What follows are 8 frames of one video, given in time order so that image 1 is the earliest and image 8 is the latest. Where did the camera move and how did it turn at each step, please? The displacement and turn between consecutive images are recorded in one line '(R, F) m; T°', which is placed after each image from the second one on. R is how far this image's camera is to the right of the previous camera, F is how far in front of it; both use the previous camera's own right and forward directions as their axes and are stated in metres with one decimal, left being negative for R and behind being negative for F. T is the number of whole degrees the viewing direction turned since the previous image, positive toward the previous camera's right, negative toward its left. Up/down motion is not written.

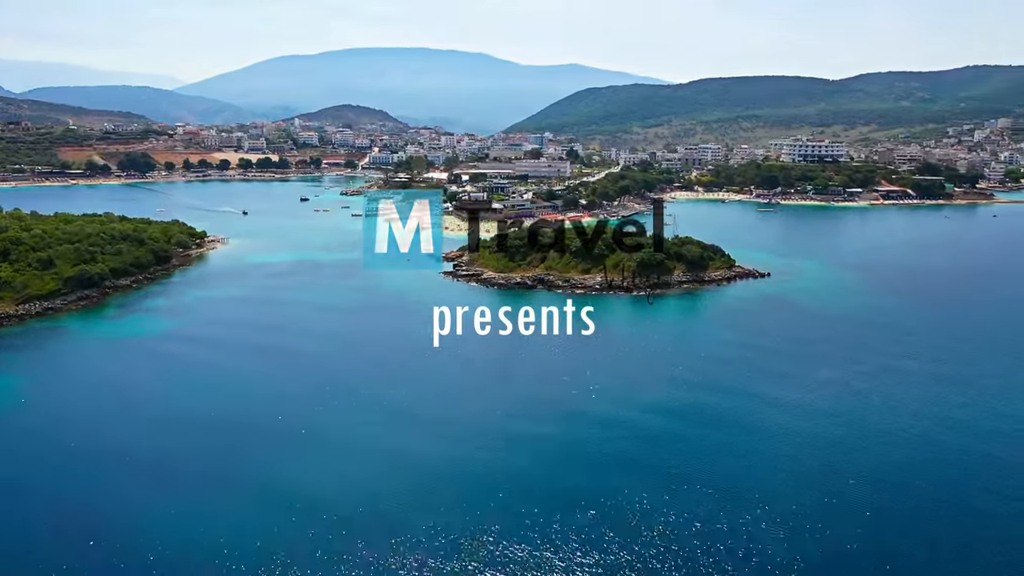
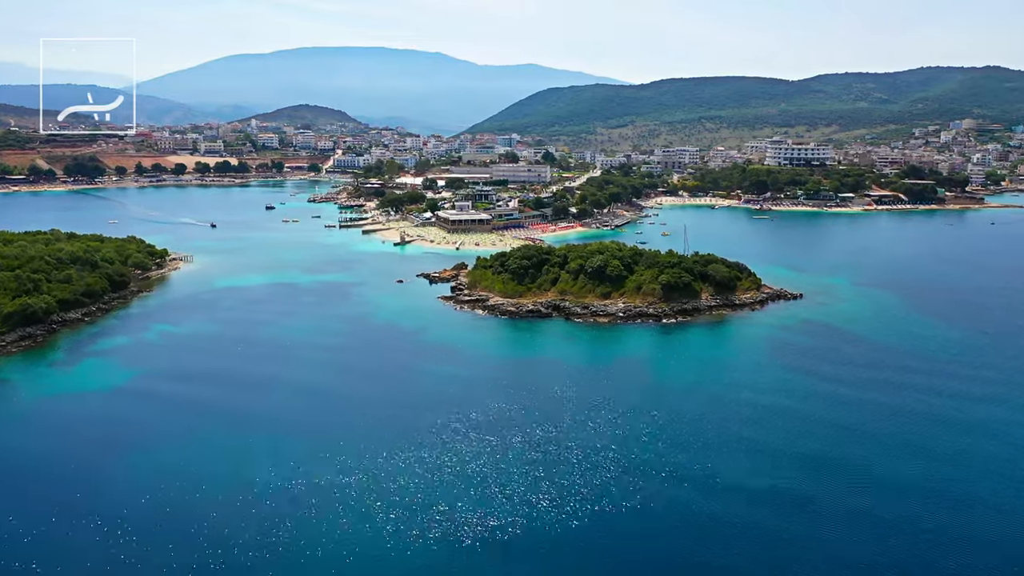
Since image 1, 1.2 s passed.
(-1.6, +3.2) m; +3°
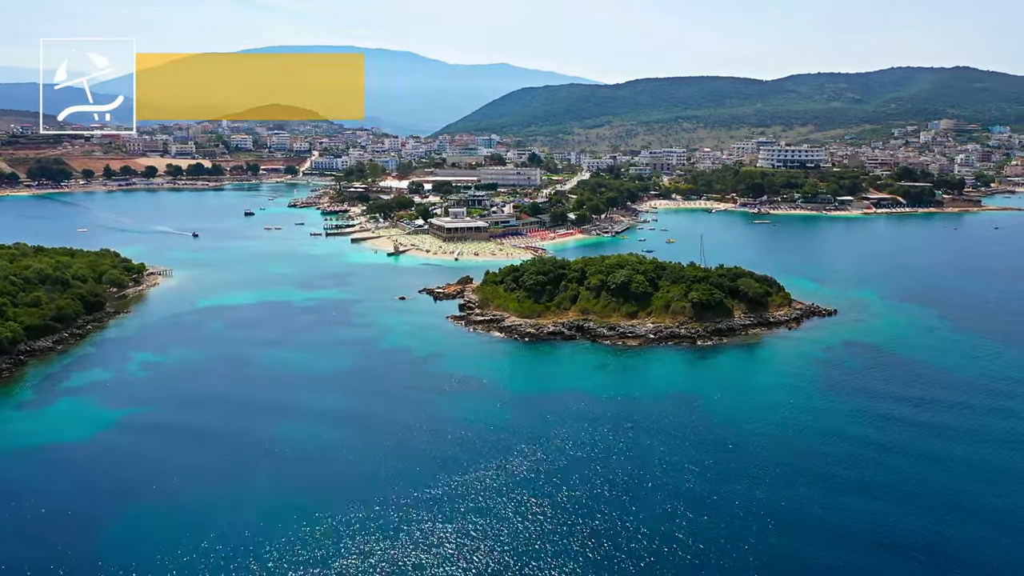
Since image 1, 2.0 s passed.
(-1.3, +2.1) m; +2°
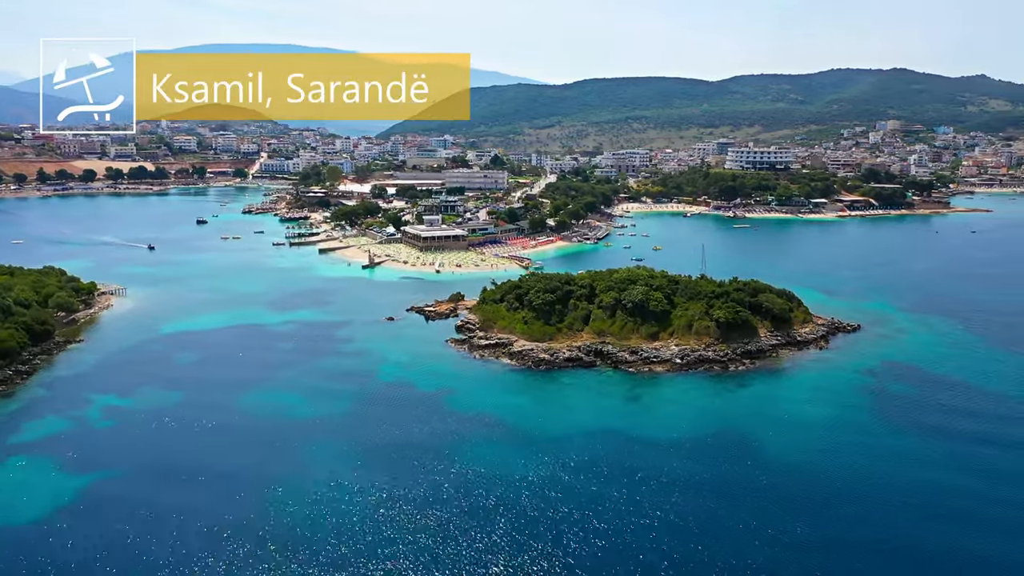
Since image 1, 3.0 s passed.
(-1.6, +2.3) m; +4°
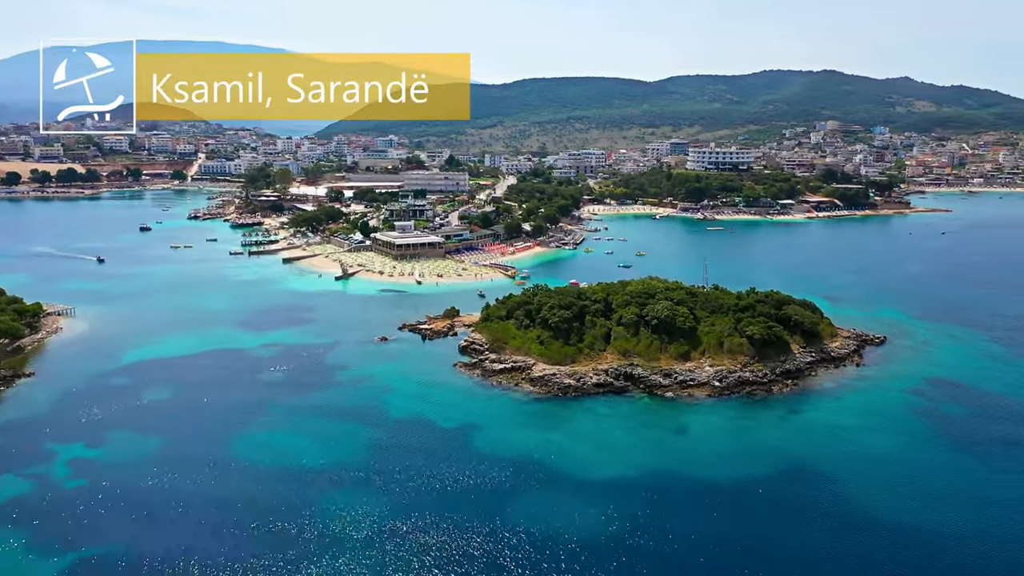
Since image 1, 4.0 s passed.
(-1.9, +2.2) m; +4°
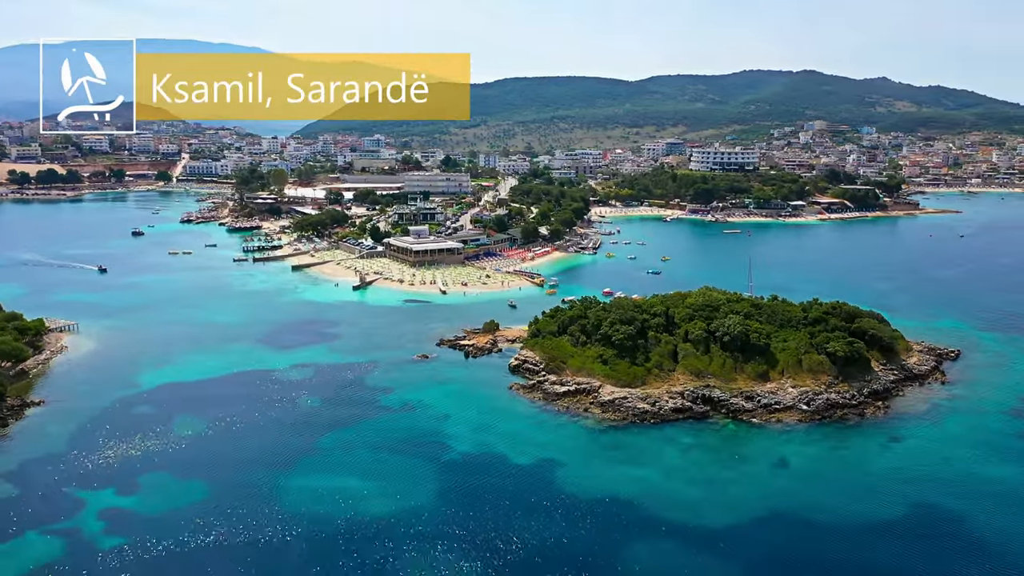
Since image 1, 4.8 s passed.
(-1.8, +1.8) m; +2°
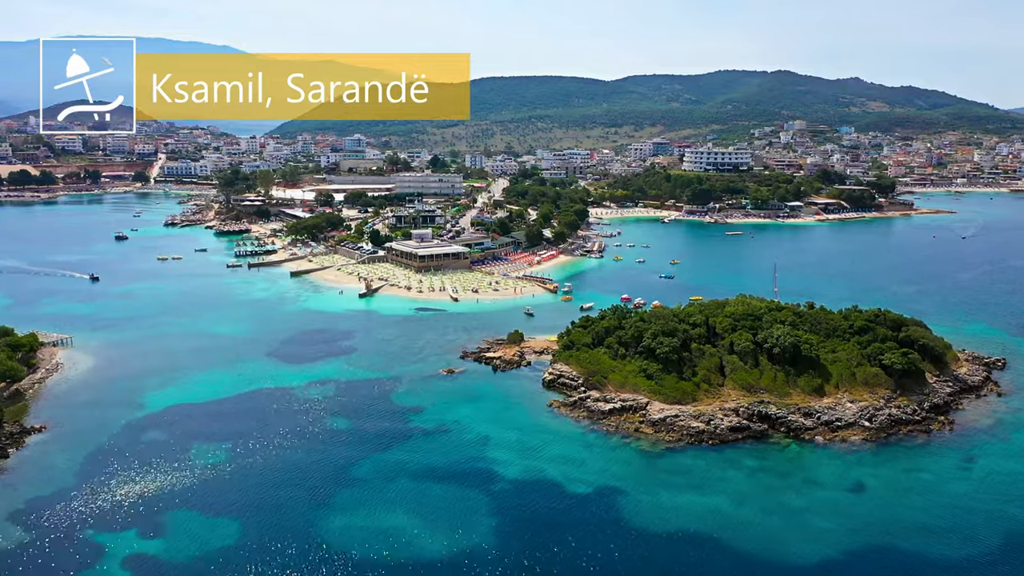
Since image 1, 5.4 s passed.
(-1.3, +1.2) m; +2°
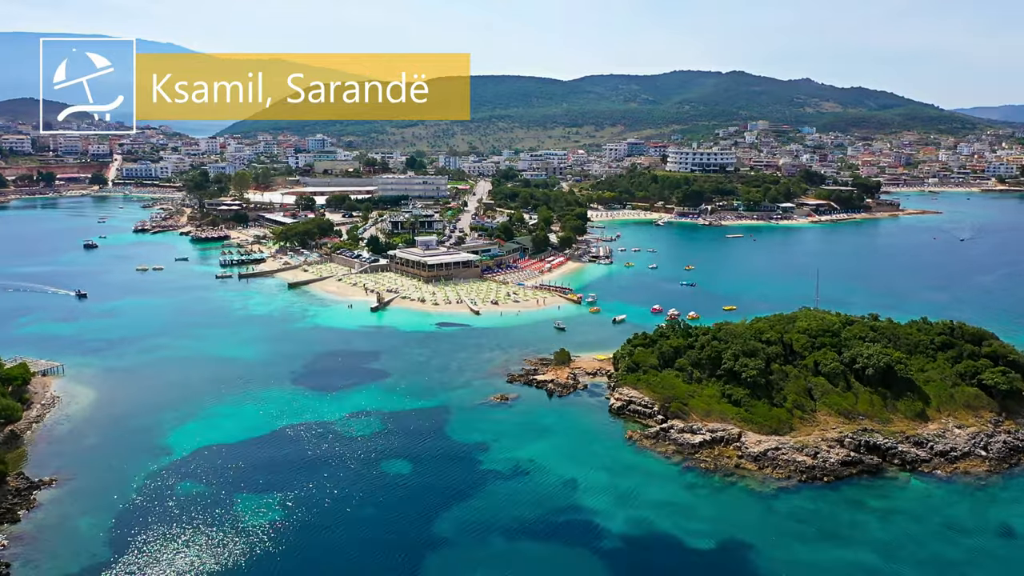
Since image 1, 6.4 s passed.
(-2.2, +1.9) m; +3°
